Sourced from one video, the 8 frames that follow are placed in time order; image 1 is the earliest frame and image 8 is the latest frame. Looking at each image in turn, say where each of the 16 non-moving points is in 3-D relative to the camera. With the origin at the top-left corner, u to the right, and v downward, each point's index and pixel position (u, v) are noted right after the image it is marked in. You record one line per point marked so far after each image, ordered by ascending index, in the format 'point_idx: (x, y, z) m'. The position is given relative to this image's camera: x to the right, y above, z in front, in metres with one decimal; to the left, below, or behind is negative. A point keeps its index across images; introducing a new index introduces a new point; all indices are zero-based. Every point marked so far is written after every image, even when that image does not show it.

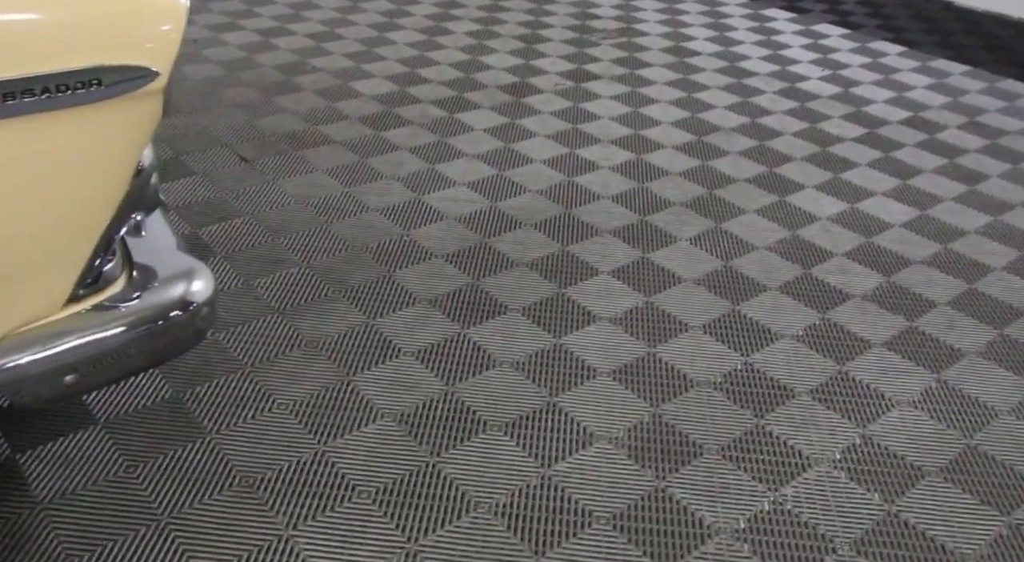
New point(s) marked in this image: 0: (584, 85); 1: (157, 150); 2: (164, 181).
0: (+0.2, +0.7, +3.6) m
1: (-1.0, +0.4, +2.9) m
2: (-1.0, +0.3, +2.8) m
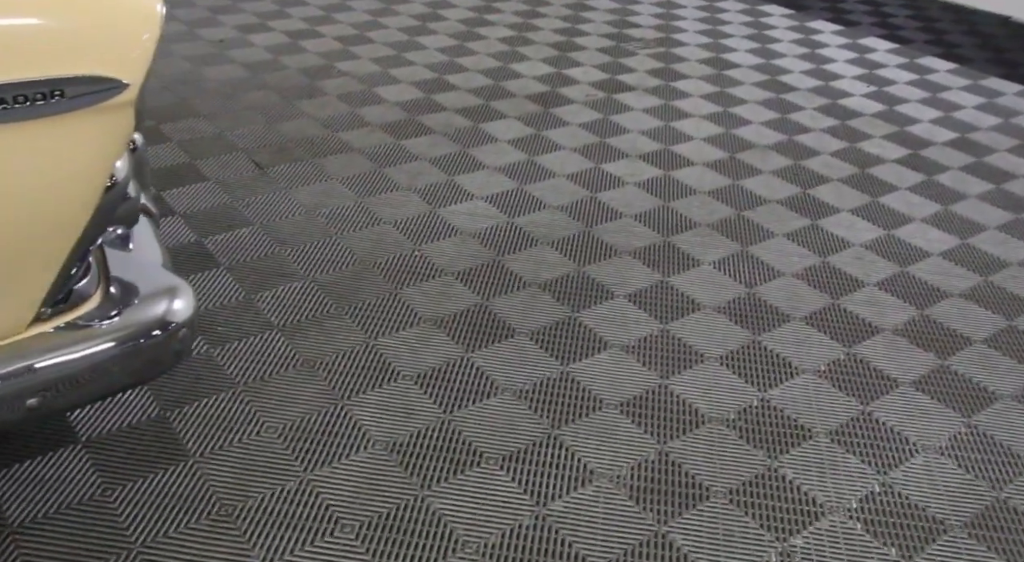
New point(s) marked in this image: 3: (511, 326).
0: (+0.3, +0.6, +3.5) m
1: (-1.0, +0.4, +2.9) m
2: (-0.9, +0.3, +2.7) m
3: (0.0, -0.1, +2.3) m
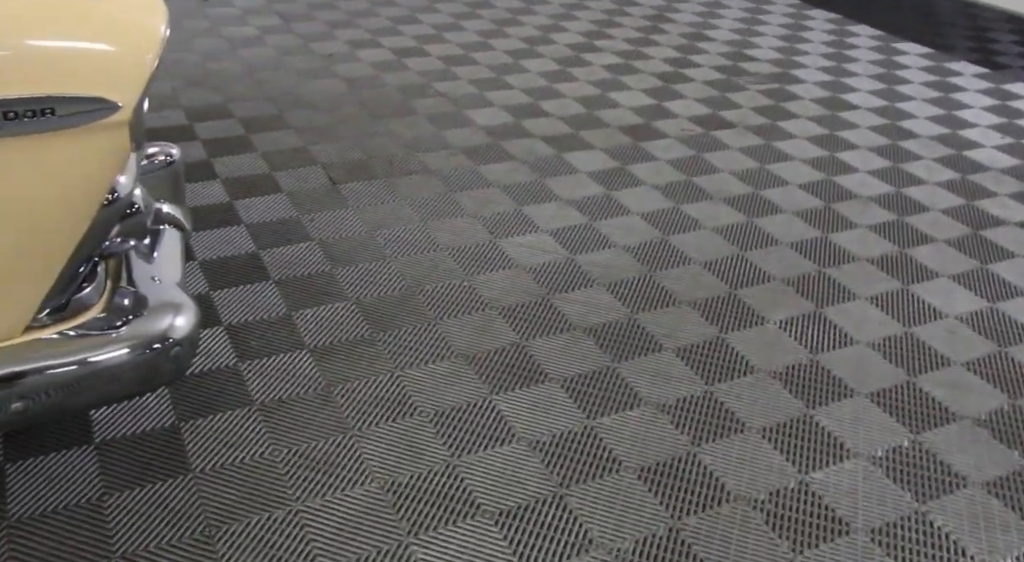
0: (+0.7, +0.5, +3.3) m
1: (-0.8, +0.3, +2.9) m
2: (-0.7, +0.2, +2.8) m
3: (+0.1, -0.2, +2.2) m
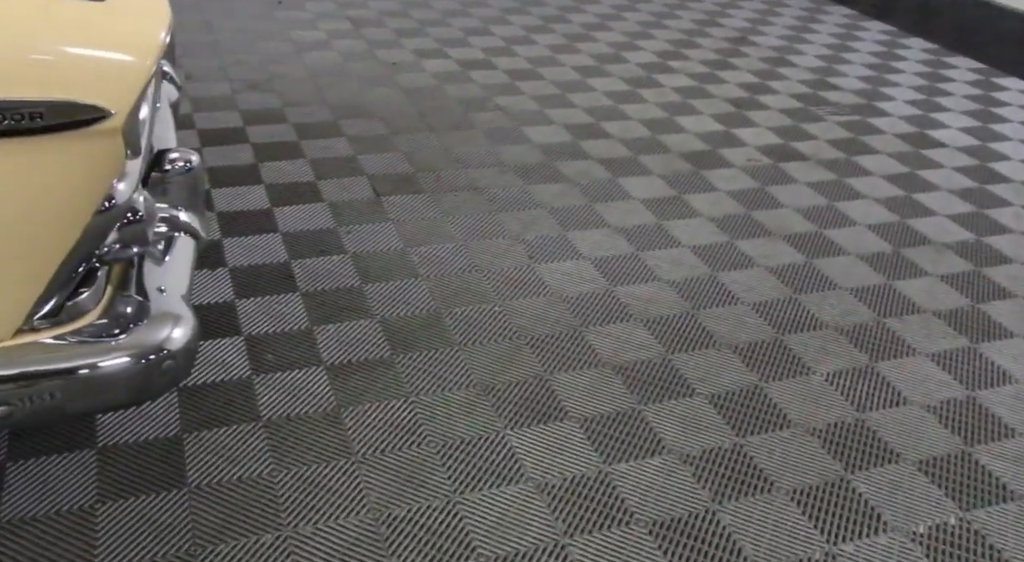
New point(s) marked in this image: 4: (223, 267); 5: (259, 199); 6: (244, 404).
0: (+0.8, +0.4, +3.1) m
1: (-0.6, +0.3, +2.9) m
2: (-0.6, +0.2, +2.7) m
3: (+0.1, -0.3, +2.1) m
4: (-0.7, 0.0, +2.4) m
5: (-0.7, +0.2, +2.7) m
6: (-0.5, -0.3, +2.0) m
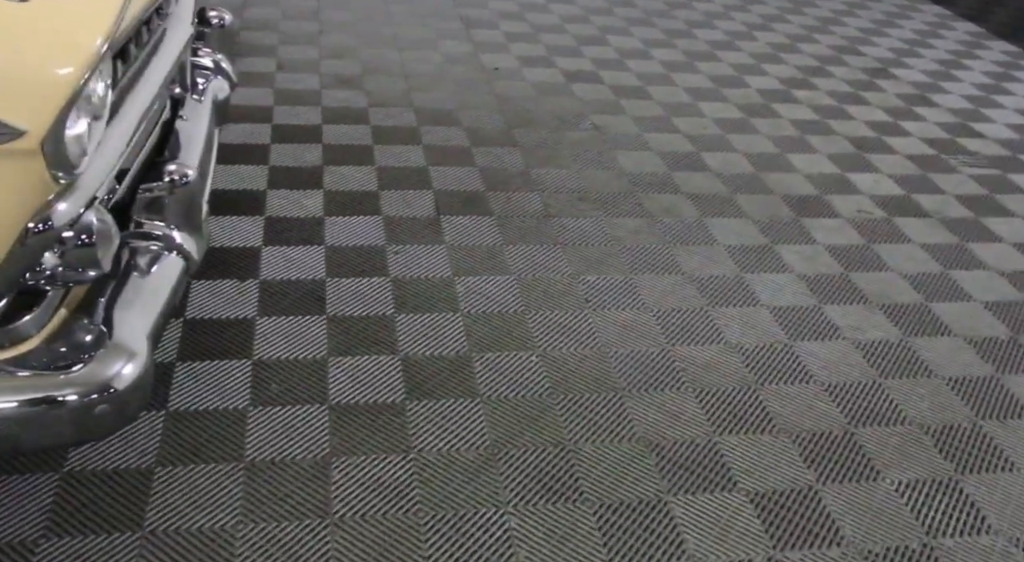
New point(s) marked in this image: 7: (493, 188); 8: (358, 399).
0: (+1.1, +0.2, +2.7) m
1: (-0.4, +0.3, +2.7) m
2: (-0.4, +0.2, +2.6) m
3: (+0.1, -0.4, +1.8) m
4: (-0.6, 0.0, +2.3) m
5: (-0.5, +0.2, +2.6) m
6: (-0.5, -0.3, +1.9) m
7: (-0.1, +0.3, +2.7) m
8: (-0.3, -0.2, +2.0) m
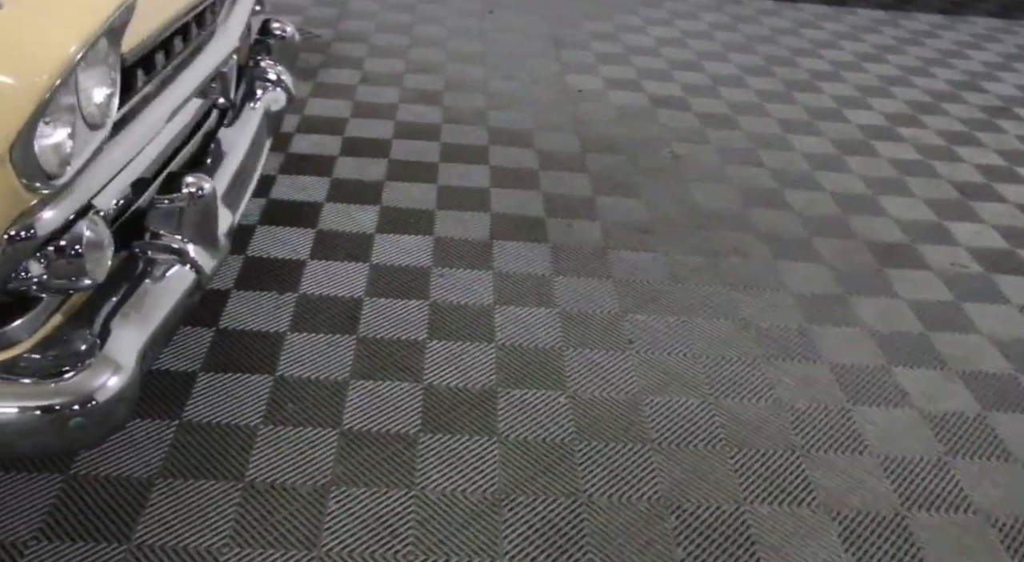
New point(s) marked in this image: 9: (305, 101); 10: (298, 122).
0: (+1.2, 0.0, +2.5) m
1: (-0.2, +0.2, +2.7) m
2: (-0.3, +0.1, +2.5) m
3: (+0.1, -0.5, +1.7) m
4: (-0.5, 0.0, +2.3) m
5: (-0.4, +0.2, +2.5) m
6: (-0.5, -0.3, +1.8) m
7: (+0.1, +0.2, +2.6) m
8: (-0.3, -0.3, +1.9) m
9: (-0.6, +0.5, +2.9) m
10: (-0.6, +0.4, +2.8) m
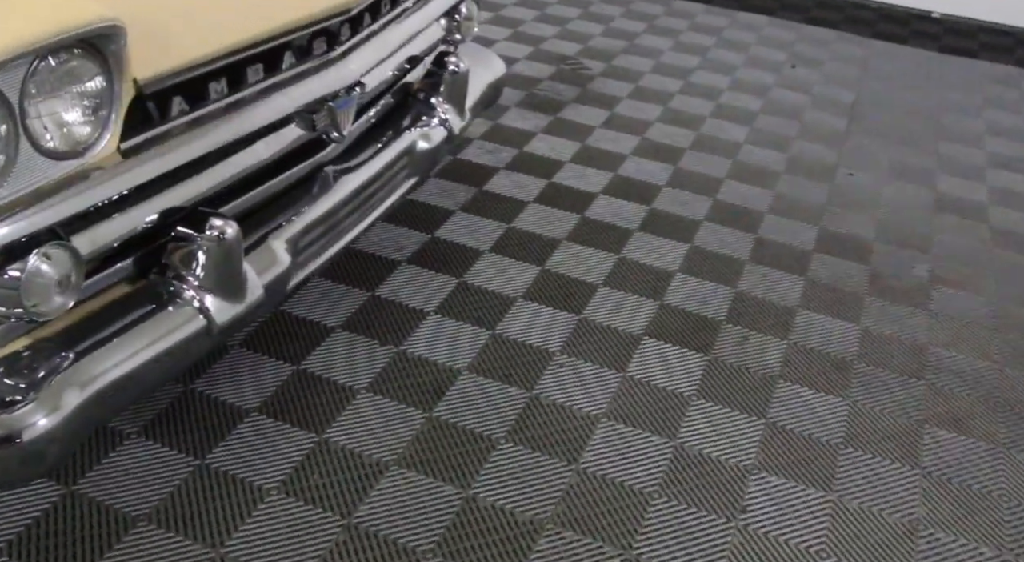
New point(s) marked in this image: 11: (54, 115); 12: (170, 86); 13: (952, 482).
0: (+1.4, -0.5, +1.6) m
1: (+0.2, 0.0, +2.3) m
2: (+0.1, 0.0, +2.2) m
3: (0.0, -0.6, +1.3) m
4: (-0.2, -0.1, +2.1) m
5: (0.0, 0.0, +2.3) m
6: (-0.5, -0.4, +1.7) m
7: (+0.5, -0.1, +2.1) m
8: (-0.2, -0.4, +1.7) m
9: (0.0, +0.4, +2.7) m
10: (0.0, +0.3, +2.6) m
11: (-0.6, +0.2, +1.3) m
12: (-0.5, +0.3, +1.4) m
13: (+0.8, -0.3, +1.8) m
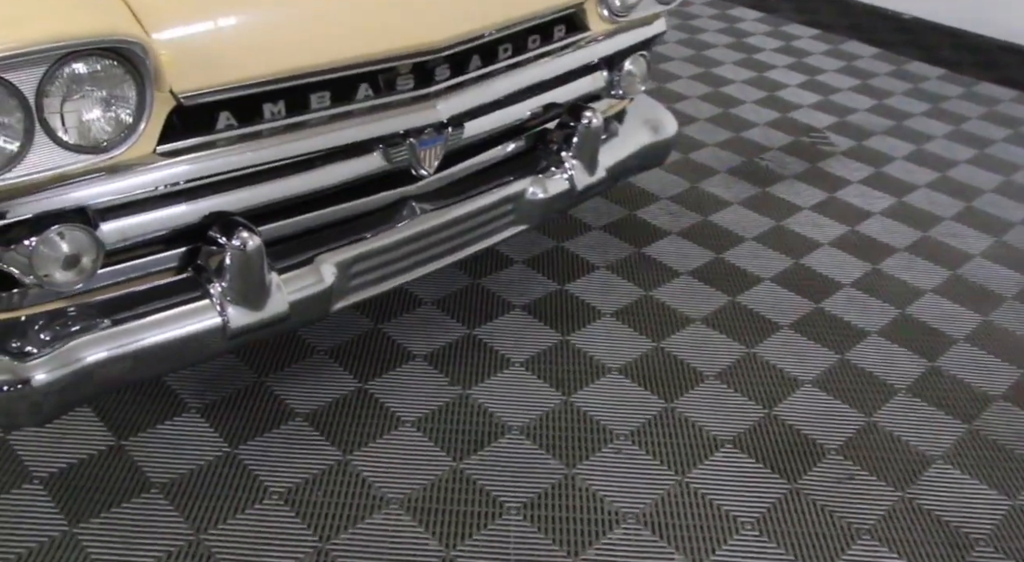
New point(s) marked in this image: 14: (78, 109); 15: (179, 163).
0: (+1.2, -0.8, +1.0) m
1: (+0.5, -0.2, +2.1) m
2: (+0.3, -0.2, +2.0) m
3: (-0.2, -0.7, +1.2) m
4: (-0.1, -0.2, +2.0) m
5: (+0.3, -0.1, +2.1) m
6: (-0.5, -0.4, +1.8) m
7: (+0.6, -0.3, +1.8) m
8: (-0.2, -0.5, +1.7) m
9: (+0.5, +0.2, +2.5) m
10: (+0.4, +0.1, +2.4) m
11: (-0.6, +0.2, +1.4) m
12: (-0.5, +0.3, +1.5) m
13: (+0.7, -0.6, +1.4) m
14: (-0.6, +0.3, +1.4) m
15: (-0.5, +0.2, +1.6) m
